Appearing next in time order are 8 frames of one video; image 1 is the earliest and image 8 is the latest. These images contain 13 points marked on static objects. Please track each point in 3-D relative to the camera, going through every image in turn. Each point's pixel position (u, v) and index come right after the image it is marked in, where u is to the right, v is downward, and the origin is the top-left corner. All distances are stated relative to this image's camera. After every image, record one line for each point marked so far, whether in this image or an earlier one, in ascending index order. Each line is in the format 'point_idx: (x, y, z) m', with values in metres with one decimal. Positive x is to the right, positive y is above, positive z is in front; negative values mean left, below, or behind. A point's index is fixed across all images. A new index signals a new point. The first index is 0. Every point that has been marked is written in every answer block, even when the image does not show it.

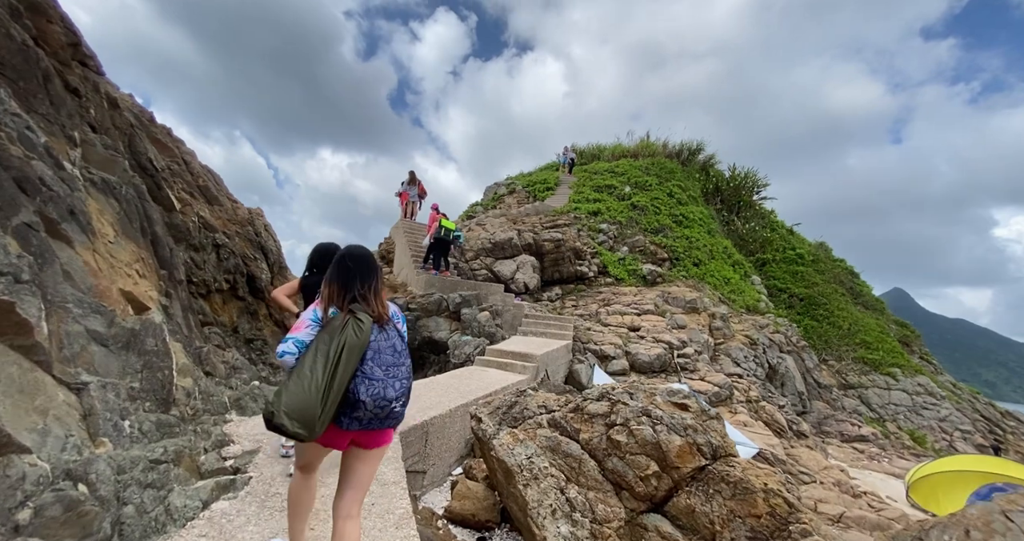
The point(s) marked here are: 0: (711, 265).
0: (+10.2, +0.3, +19.3) m
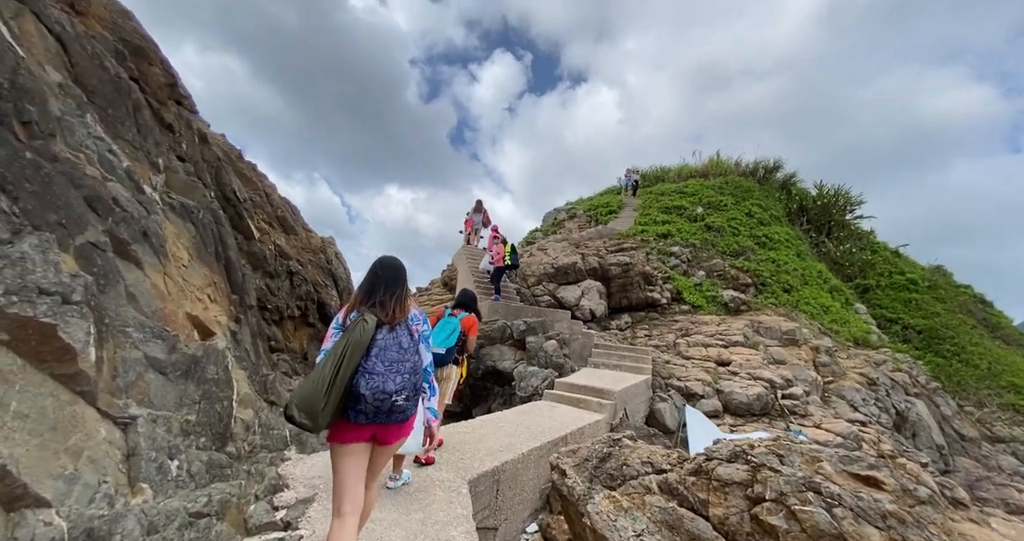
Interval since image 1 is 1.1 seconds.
0: (+13.1, -0.9, +17.0) m
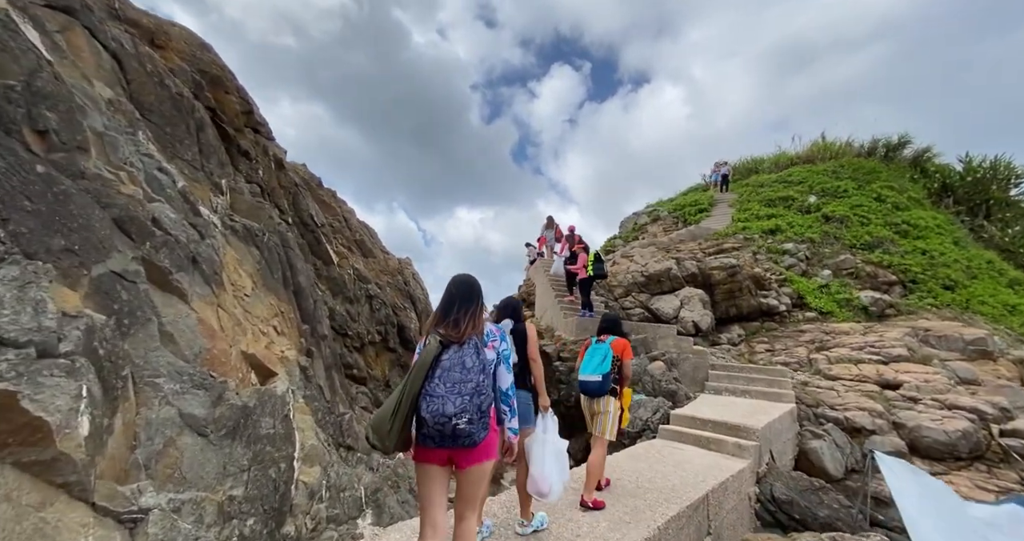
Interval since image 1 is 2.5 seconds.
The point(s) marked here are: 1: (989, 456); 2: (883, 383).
0: (+16.2, -0.5, +13.2) m
1: (+7.2, -2.8, +5.5) m
2: (+7.6, -2.3, +7.7) m
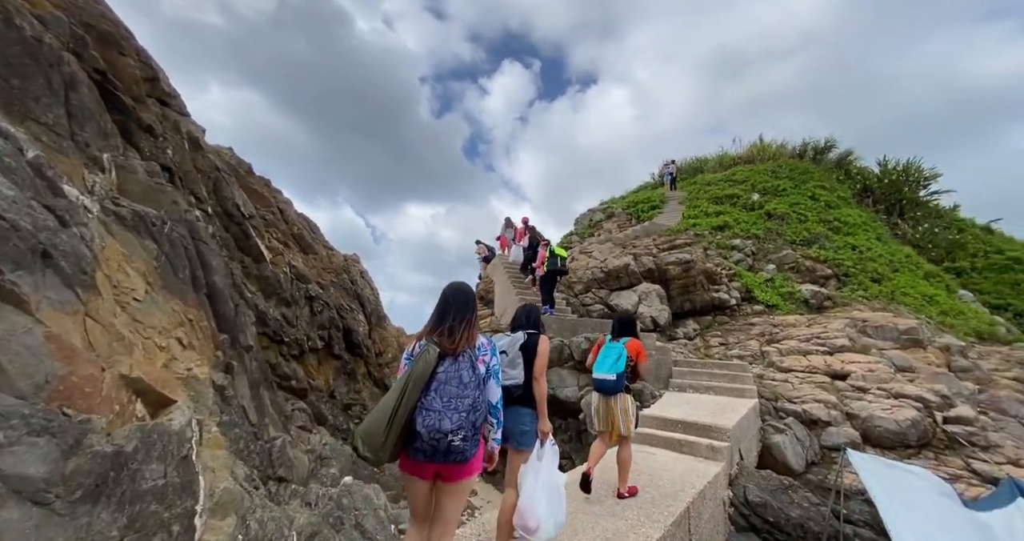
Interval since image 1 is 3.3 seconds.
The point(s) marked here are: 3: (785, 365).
0: (+14.7, -0.3, +14.5) m
1: (+6.6, -2.7, +5.8) m
2: (+6.8, -2.2, +8.0) m
3: (+6.2, -2.2, +8.7) m
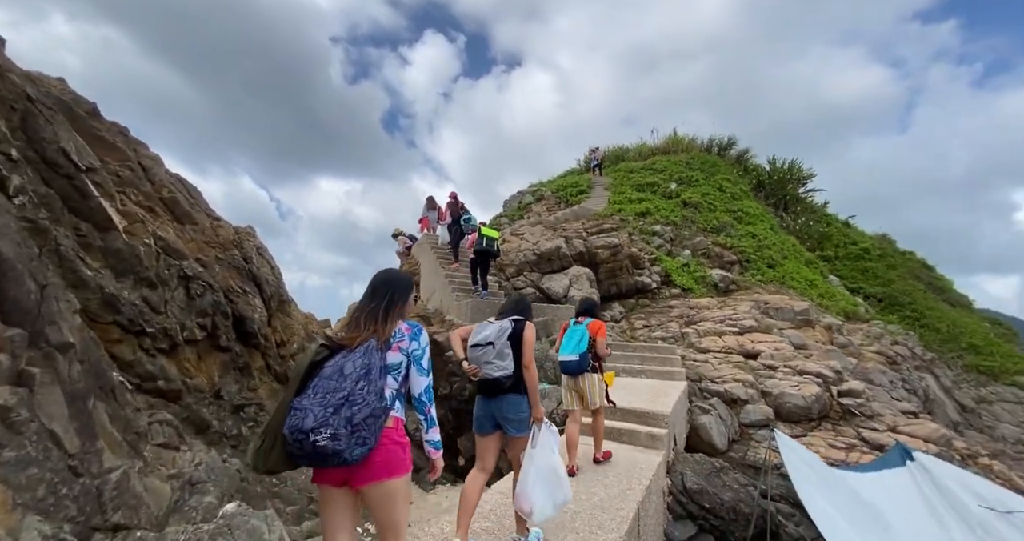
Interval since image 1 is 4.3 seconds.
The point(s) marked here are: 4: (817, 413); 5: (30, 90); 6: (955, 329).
0: (+11.9, +0.2, +16.3) m
1: (+5.5, -2.5, +6.4) m
2: (+5.3, -1.9, +8.6) m
3: (+4.6, -1.8, +9.1) m
4: (+5.2, -2.5, +6.4) m
5: (-6.3, +2.4, +5.0) m
6: (+20.6, -2.7, +17.7) m
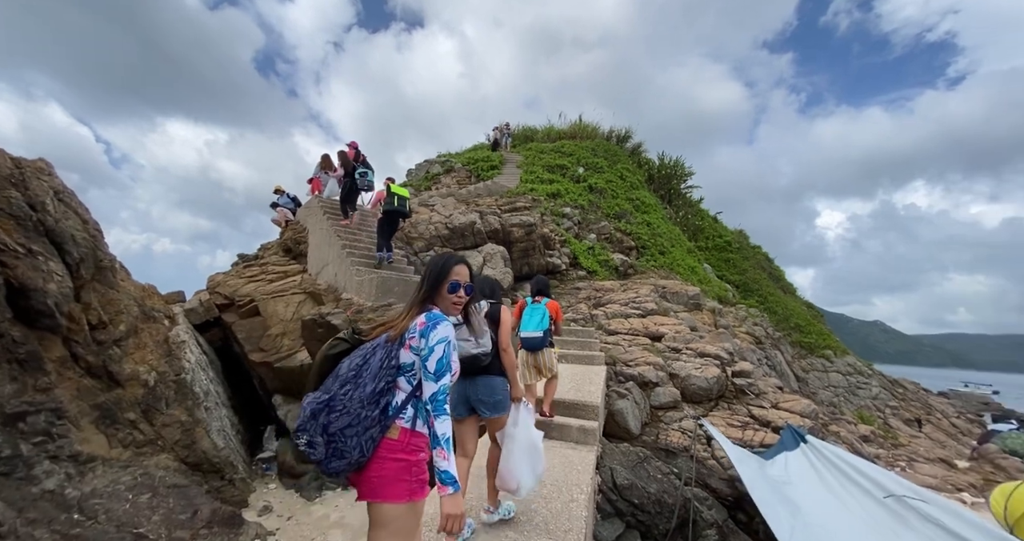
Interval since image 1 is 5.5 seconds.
0: (+7.8, +0.8, +18.0) m
1: (+4.0, -2.3, +7.0) m
2: (+3.3, -1.5, +9.0) m
3: (+2.5, -1.4, +9.3) m
4: (+3.7, -2.3, +6.9) m
5: (-6.8, +2.9, +2.3) m
6: (+15.7, -2.4, +21.6) m
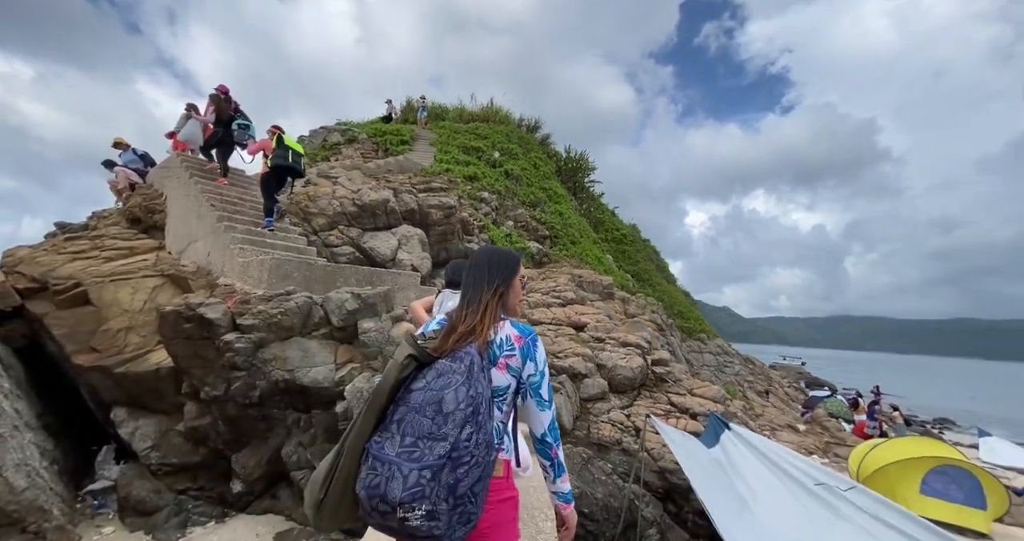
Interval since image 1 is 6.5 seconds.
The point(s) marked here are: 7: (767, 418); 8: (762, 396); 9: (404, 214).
0: (+3.8, +1.3, +18.8) m
1: (+2.7, -2.2, +7.3) m
2: (+1.5, -1.3, +9.0) m
3: (+0.7, -1.2, +9.1) m
4: (+2.4, -2.1, +7.1) m
5: (-6.5, +3.1, -0.1) m
6: (+10.4, -1.9, +24.4) m
7: (+8.8, -5.1, +12.9) m
8: (+12.7, -6.4, +19.2) m
9: (-3.4, +1.8, +11.9) m
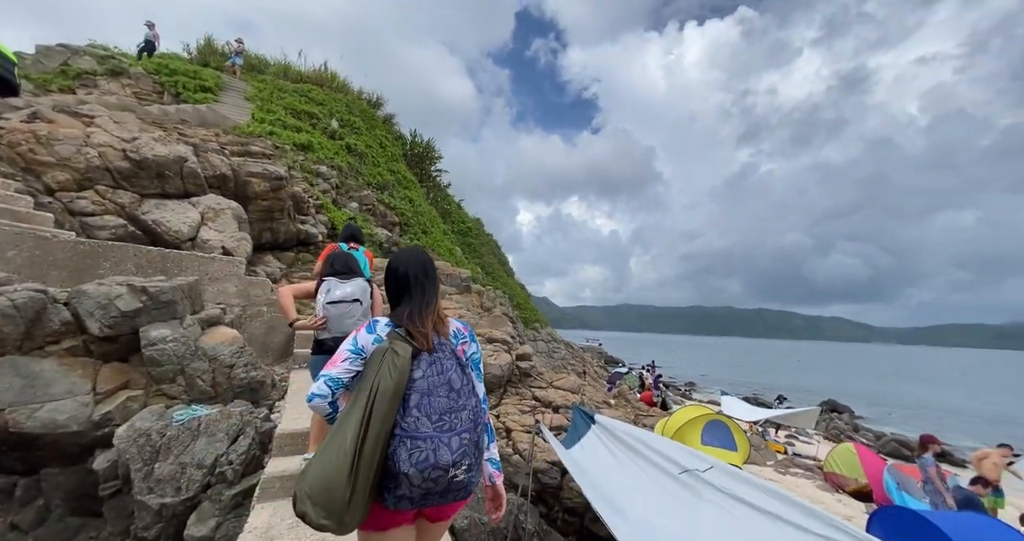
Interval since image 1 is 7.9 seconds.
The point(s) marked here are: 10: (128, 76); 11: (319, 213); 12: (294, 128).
0: (-3.4, +1.7, +18.3) m
1: (+0.1, -2.1, +7.3) m
2: (-1.7, -1.2, +8.4) m
3: (-2.5, -1.0, +8.2) m
4: (-0.1, -2.1, +7.1) m
5: (-5.1, +3.2, -3.1) m
6: (+0.4, -1.6, +26.1) m
7: (+3.3, -5.0, +15.0) m
8: (+4.4, -6.3, +22.3) m
9: (-7.2, +2.2, +9.1) m
10: (-14.5, +7.7, +14.8) m
11: (-6.1, +1.8, +12.2) m
12: (-8.9, +6.1, +16.2) m
